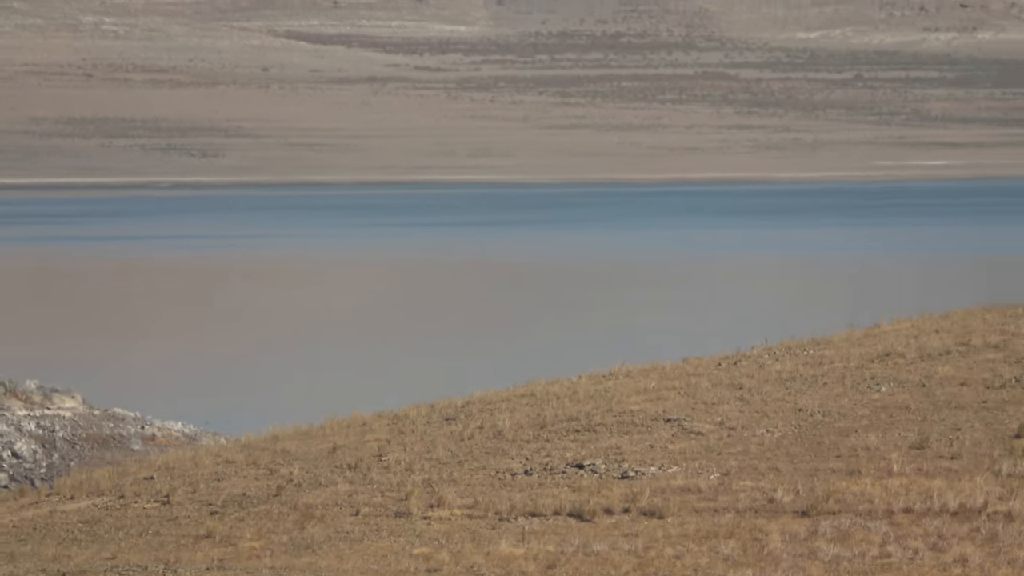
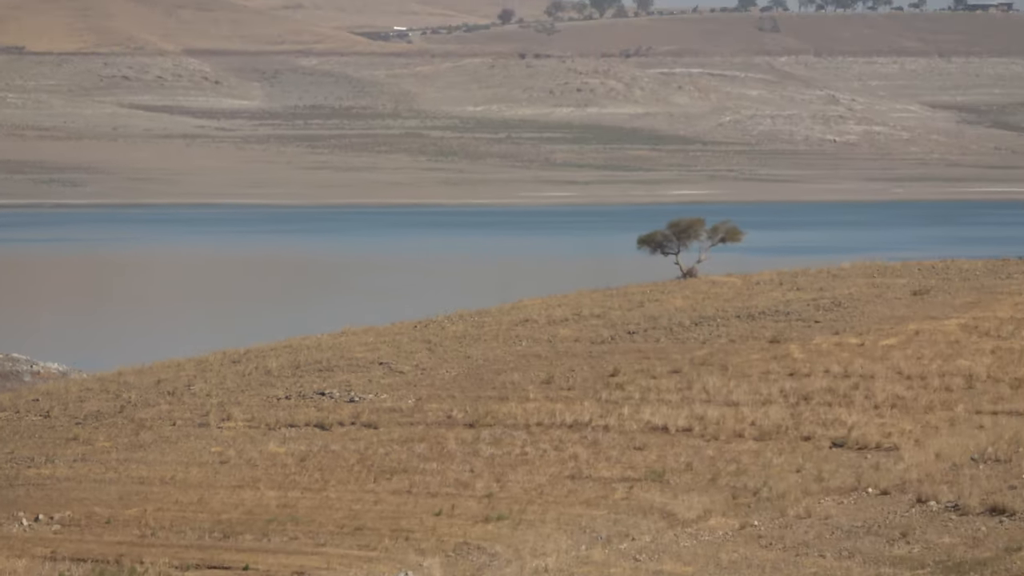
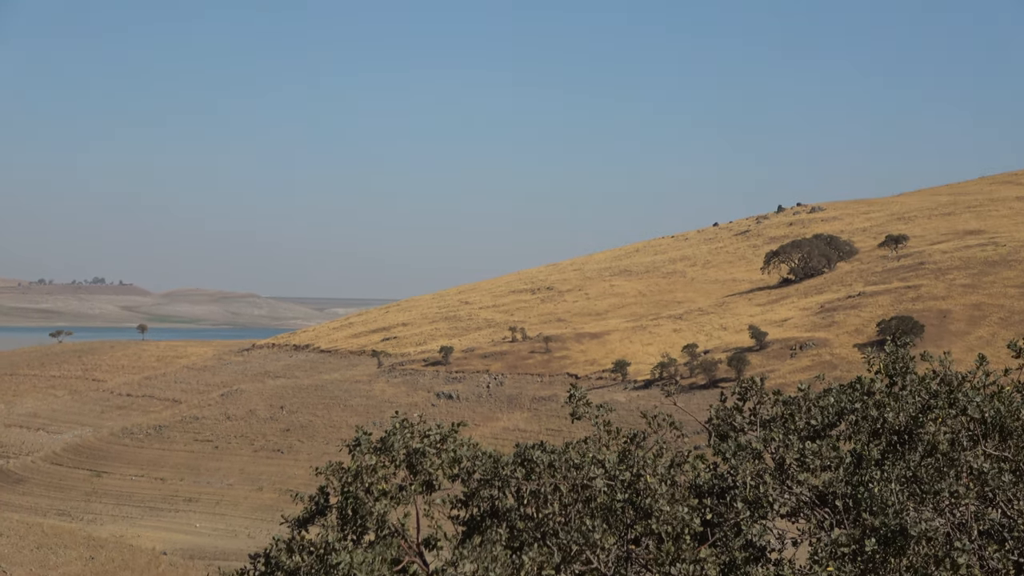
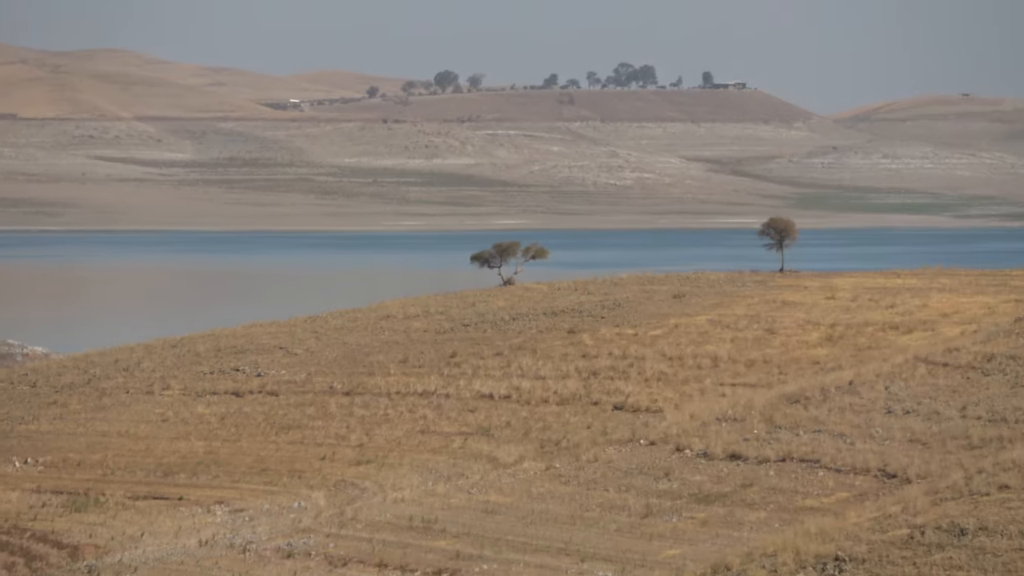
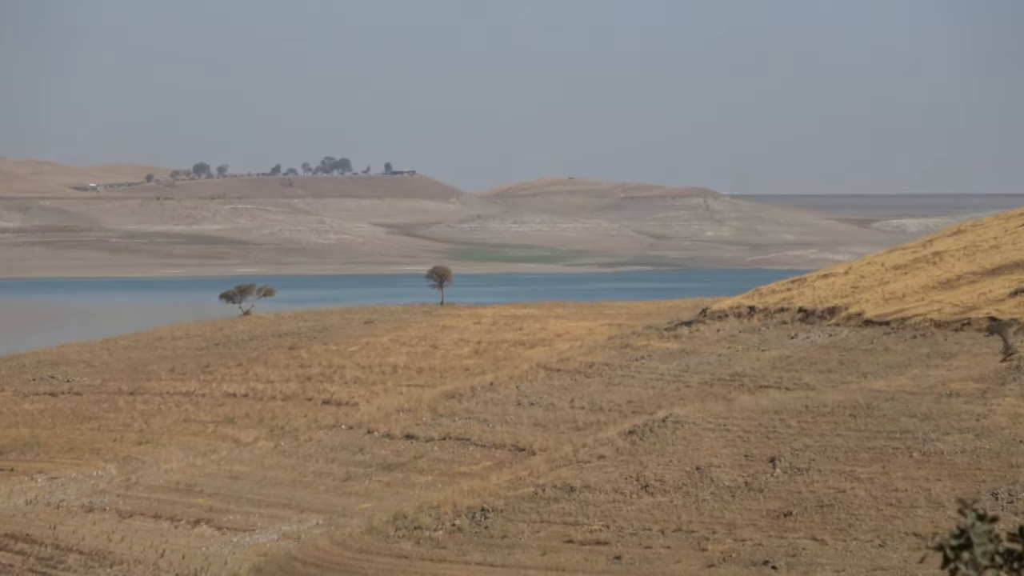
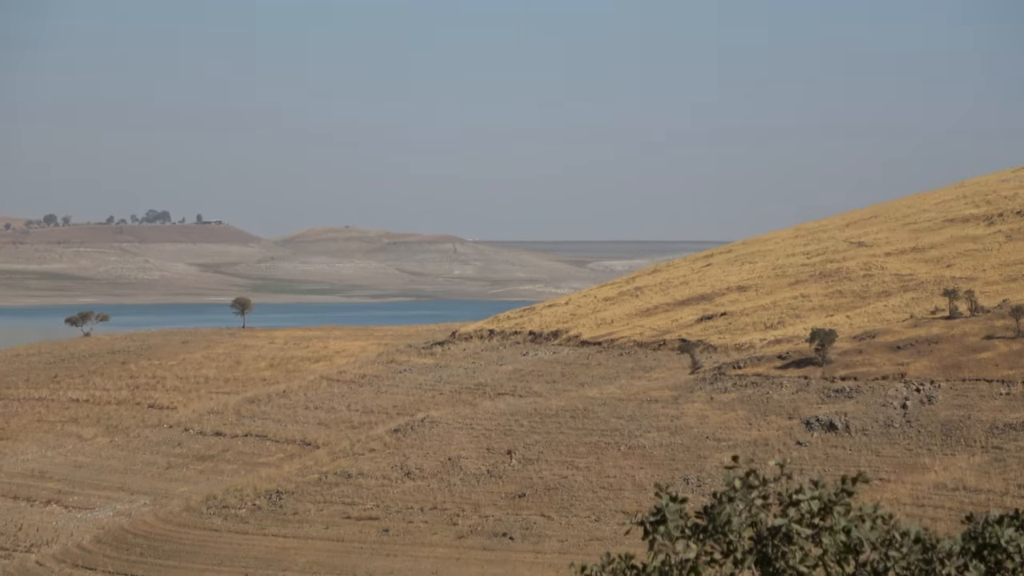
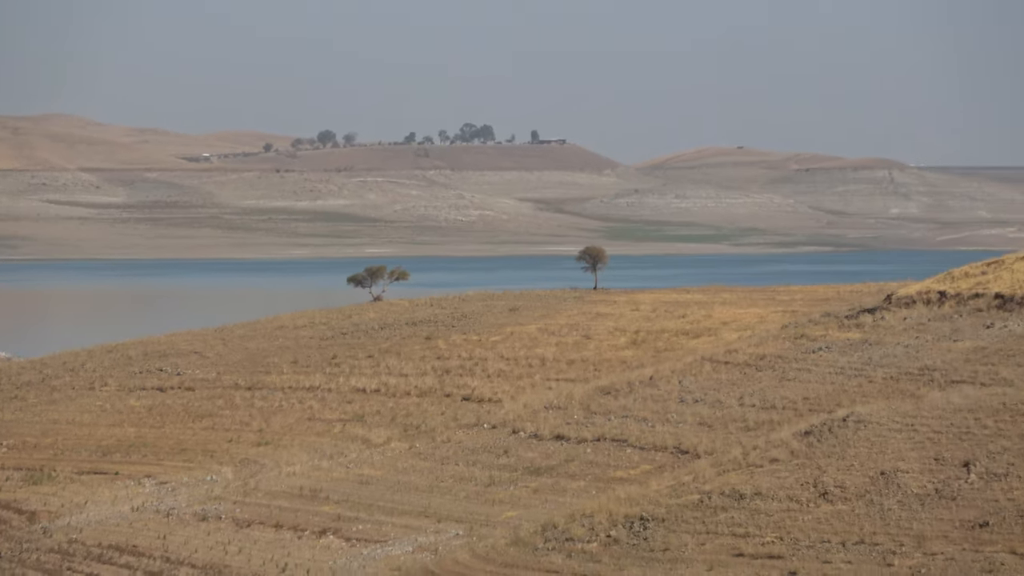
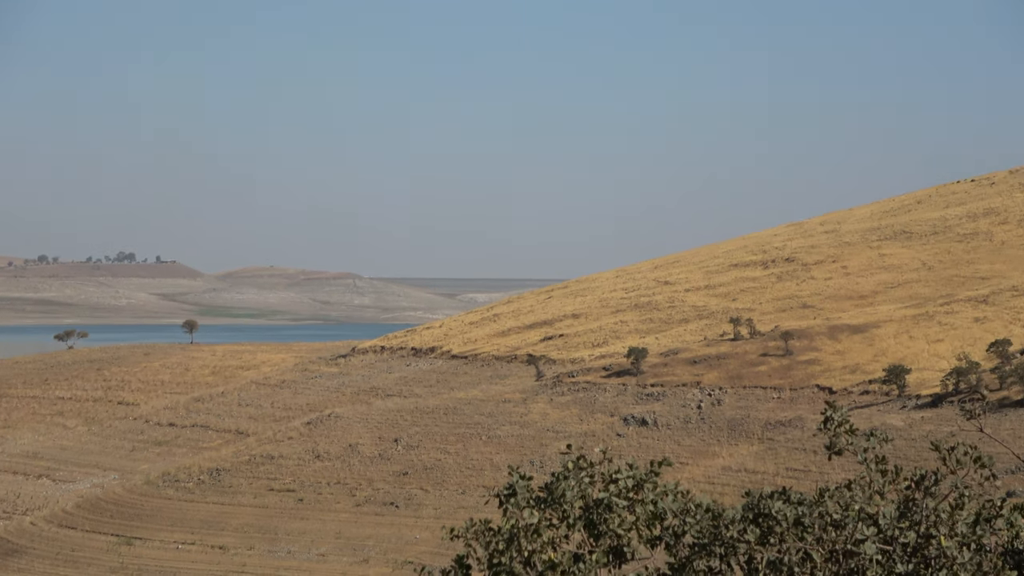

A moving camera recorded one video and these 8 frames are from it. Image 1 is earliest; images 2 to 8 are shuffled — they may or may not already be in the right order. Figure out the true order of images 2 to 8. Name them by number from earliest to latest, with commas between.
2, 4, 7, 5, 6, 8, 3
